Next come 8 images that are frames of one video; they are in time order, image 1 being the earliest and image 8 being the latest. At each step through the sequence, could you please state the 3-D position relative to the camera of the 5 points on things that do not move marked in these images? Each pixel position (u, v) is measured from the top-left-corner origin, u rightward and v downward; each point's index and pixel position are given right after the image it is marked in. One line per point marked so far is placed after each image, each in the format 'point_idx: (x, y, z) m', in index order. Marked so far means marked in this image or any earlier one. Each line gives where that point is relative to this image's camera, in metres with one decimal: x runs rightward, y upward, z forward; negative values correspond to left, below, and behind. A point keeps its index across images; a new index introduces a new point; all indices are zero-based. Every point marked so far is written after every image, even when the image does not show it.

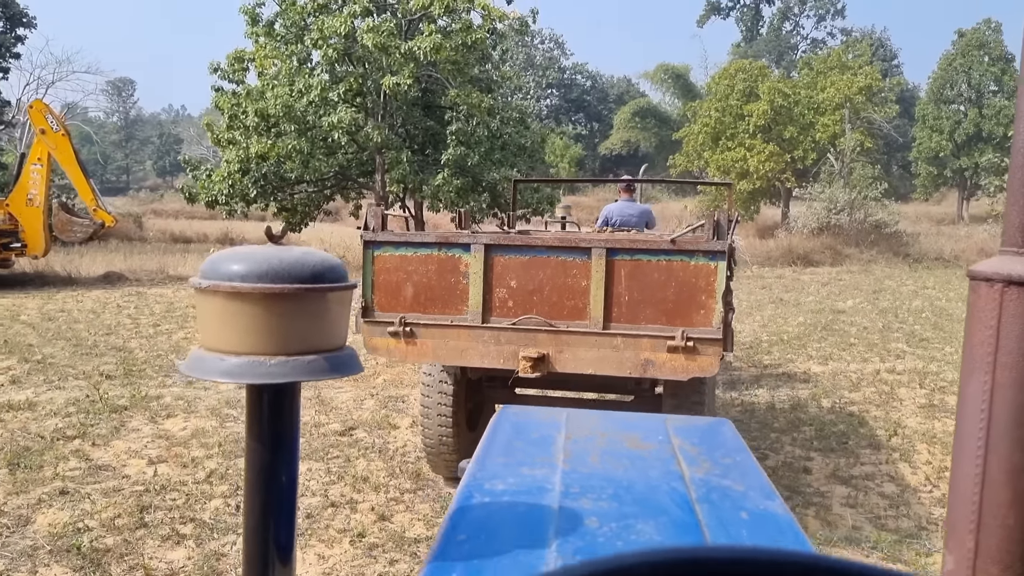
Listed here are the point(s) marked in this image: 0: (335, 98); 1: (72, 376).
0: (-3.3, +3.5, +16.5) m
1: (-3.4, -0.7, +6.9) m
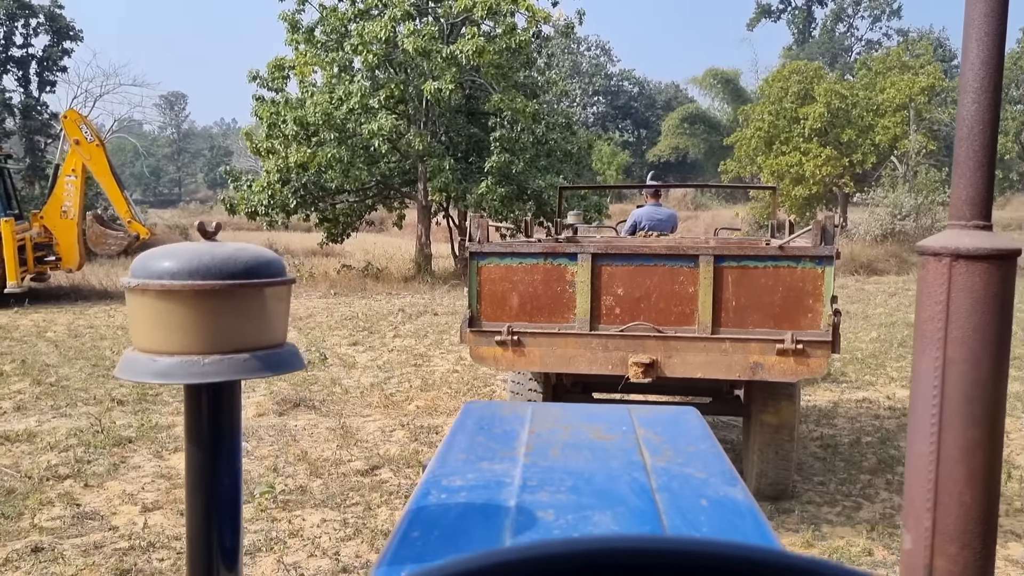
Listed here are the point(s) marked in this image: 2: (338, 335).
0: (-2.4, +3.3, +16.0) m
1: (-3.1, -0.8, +6.4) m
2: (-2.0, -0.5, +10.2) m
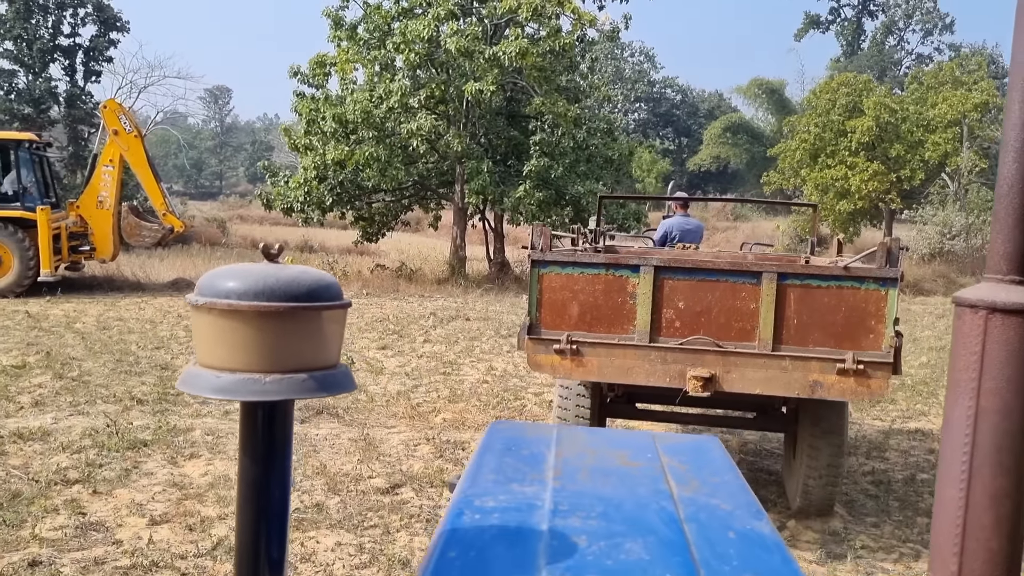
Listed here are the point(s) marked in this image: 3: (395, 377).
0: (-1.7, +3.2, +15.8) m
1: (-2.9, -0.8, +6.2) m
2: (-1.6, -0.6, +10.0) m
3: (-1.0, -0.8, +7.7) m
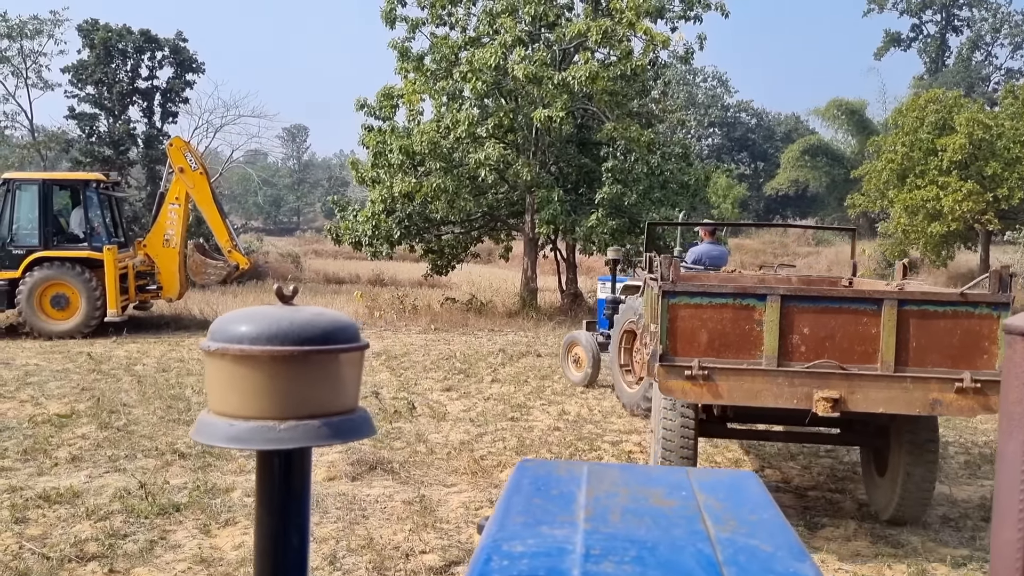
0: (-0.5, +2.6, +15.3) m
1: (-2.4, -1.1, +5.8) m
2: (-0.9, -0.9, +9.4) m
3: (-0.4, -1.1, +7.1) m
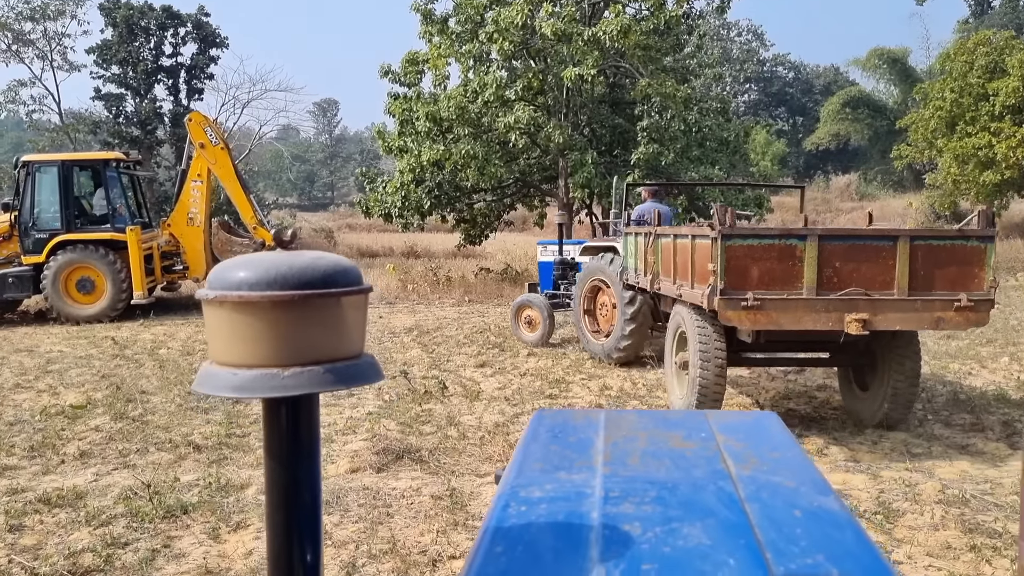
0: (0.0, +3.2, +14.7) m
1: (-2.2, -1.0, +5.4) m
2: (-0.5, -0.7, +9.0) m
3: (-0.1, -0.9, +6.6) m
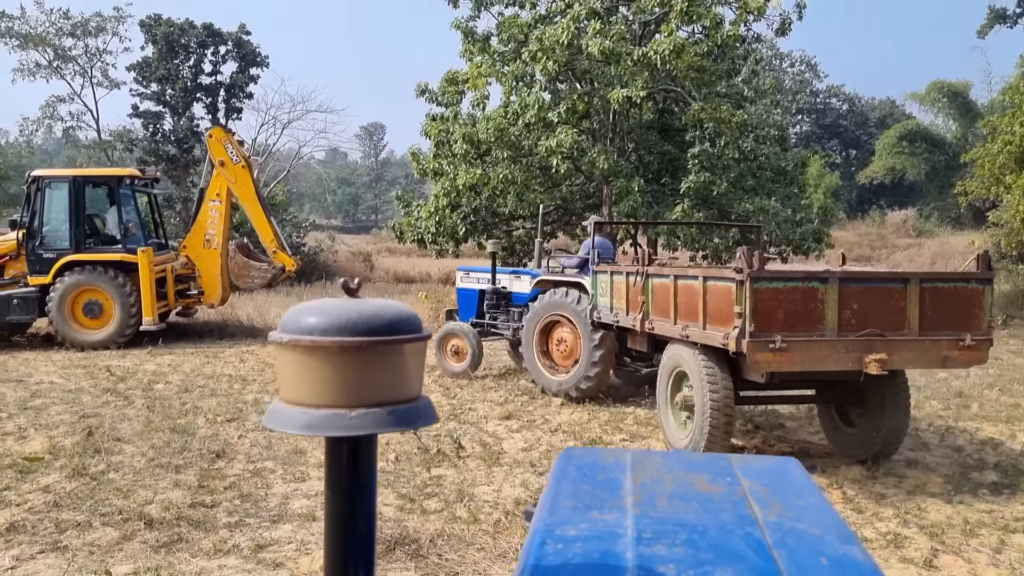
0: (+0.7, +2.6, +13.8) m
1: (-2.1, -1.2, +4.5) m
2: (-0.2, -1.0, +7.9) m
3: (0.0, -1.1, +5.6) m
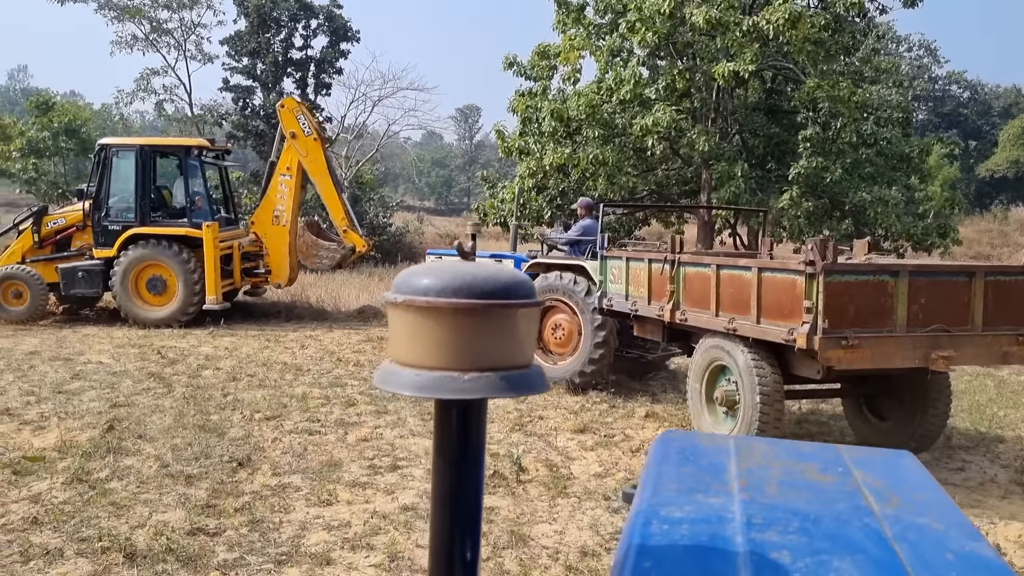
0: (+2.0, +2.8, +12.6) m
1: (-1.8, -1.1, +3.7) m
2: (+0.4, -0.9, +7.0) m
3: (+0.4, -1.1, +4.6) m
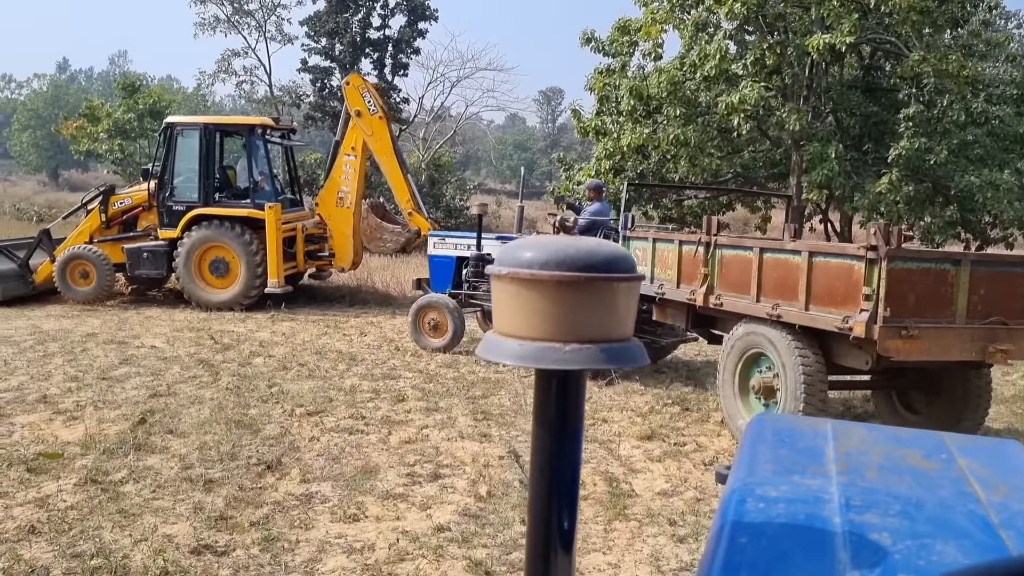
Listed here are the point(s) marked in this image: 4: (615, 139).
0: (+3.0, +2.9, +11.8) m
1: (-1.7, -1.0, +3.3) m
2: (+0.9, -0.9, +6.3) m
3: (+0.6, -1.1, +4.0) m
4: (+1.5, +2.2, +13.0) m
